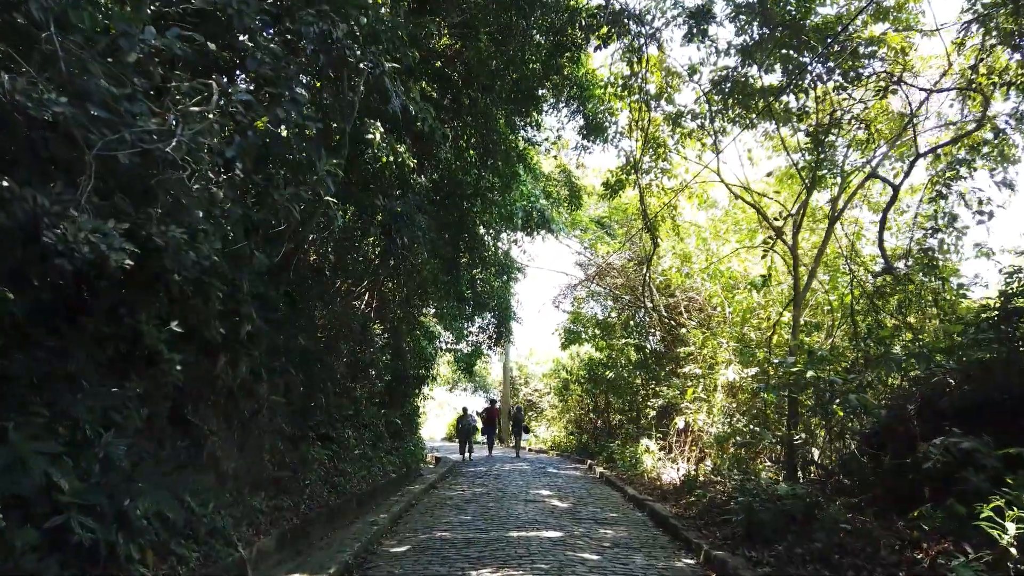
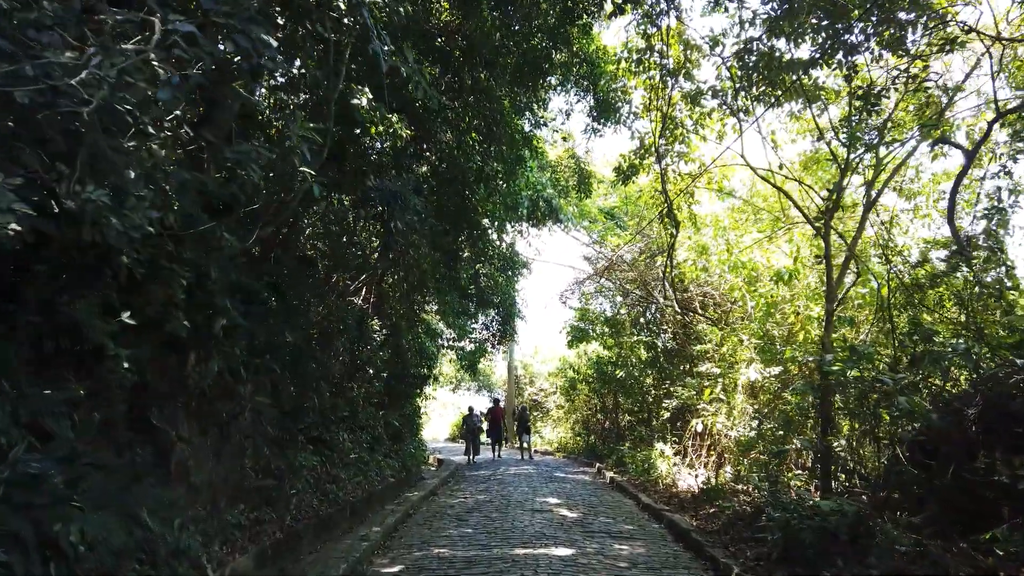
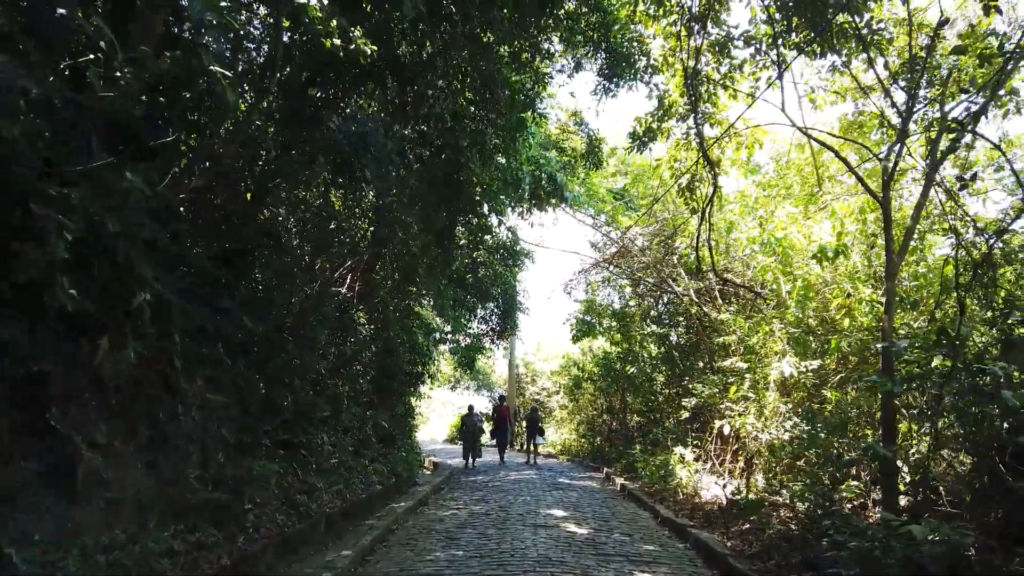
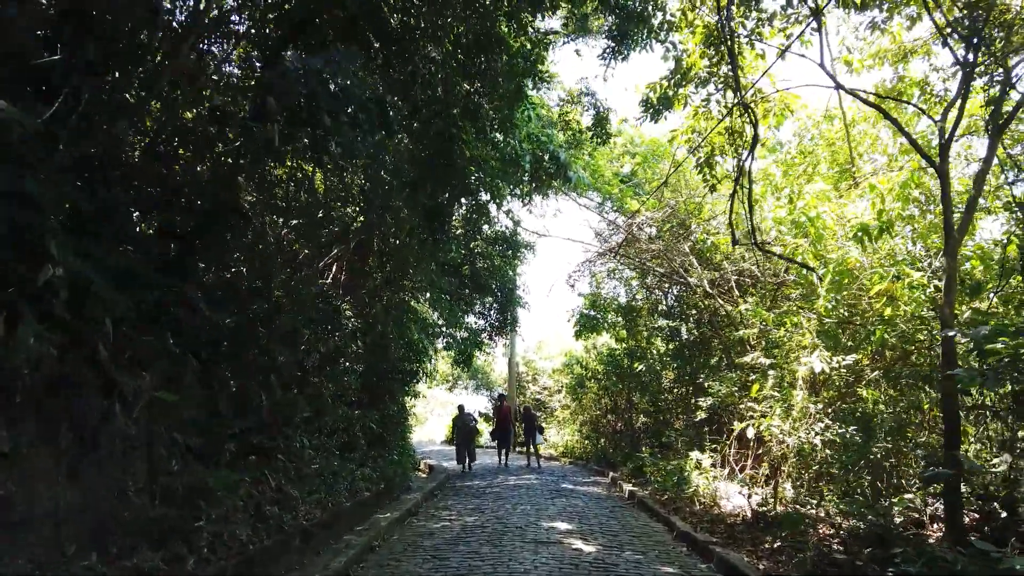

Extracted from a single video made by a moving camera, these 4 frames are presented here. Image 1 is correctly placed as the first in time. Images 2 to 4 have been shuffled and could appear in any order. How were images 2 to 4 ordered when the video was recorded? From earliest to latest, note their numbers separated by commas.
2, 3, 4
